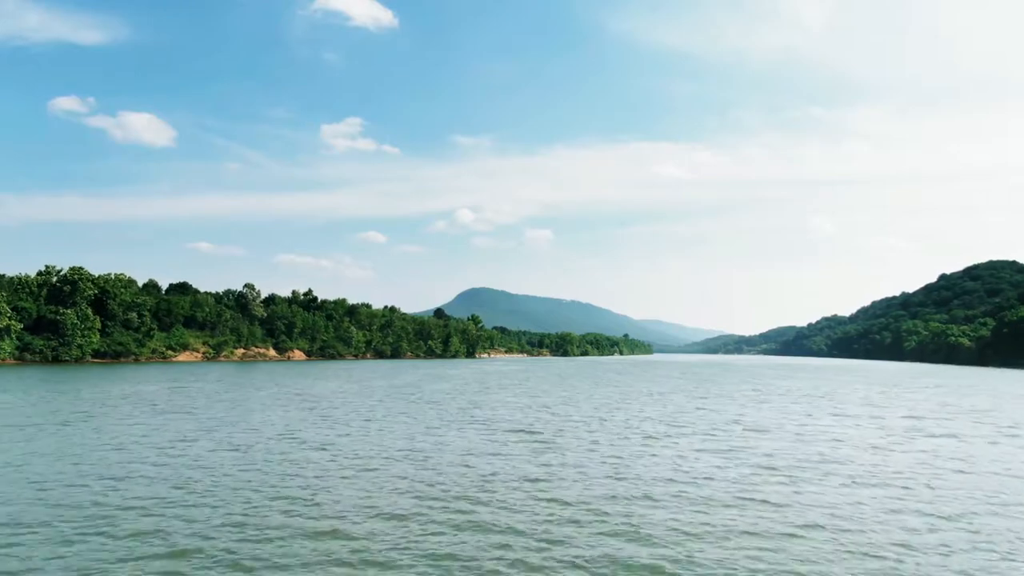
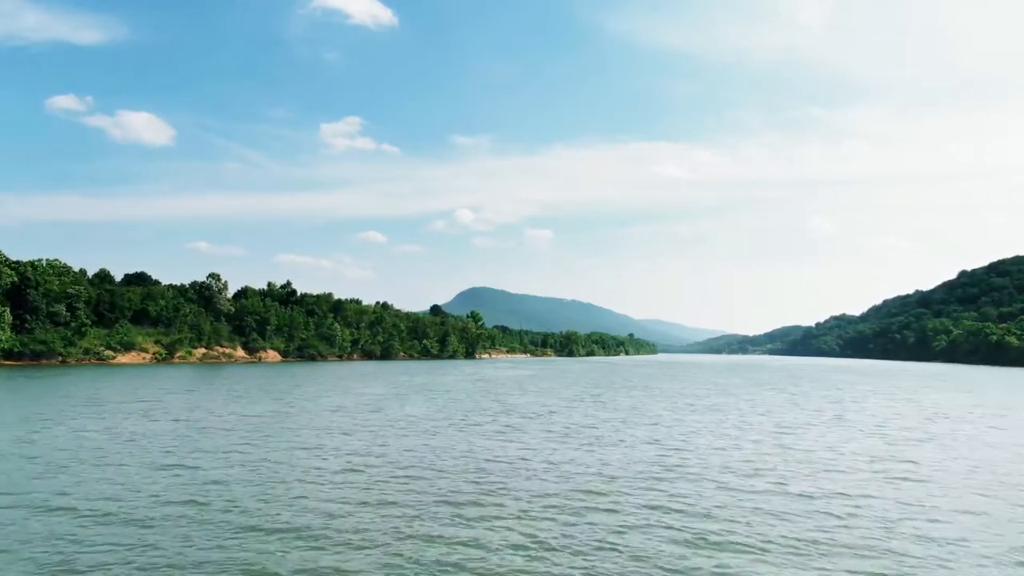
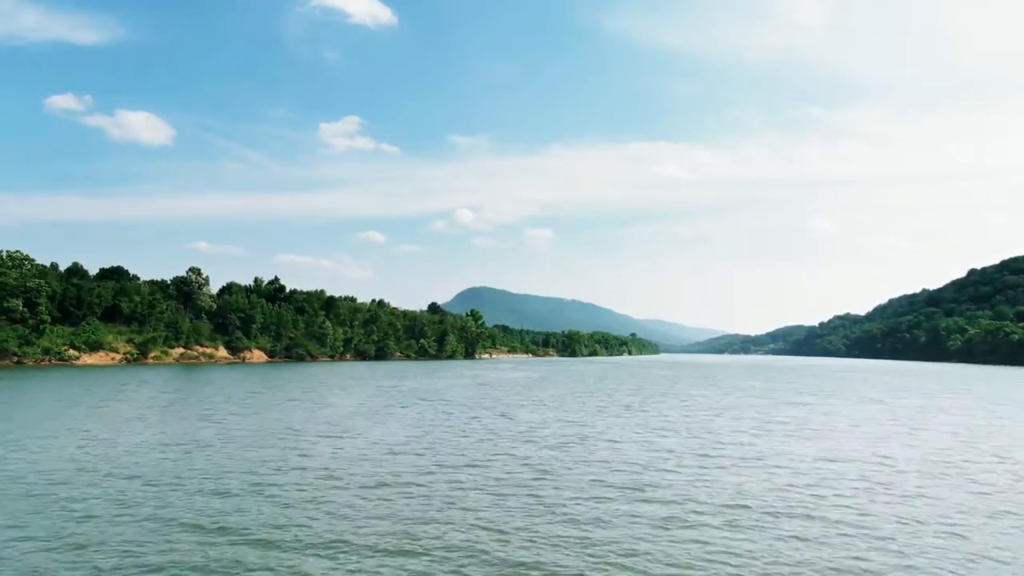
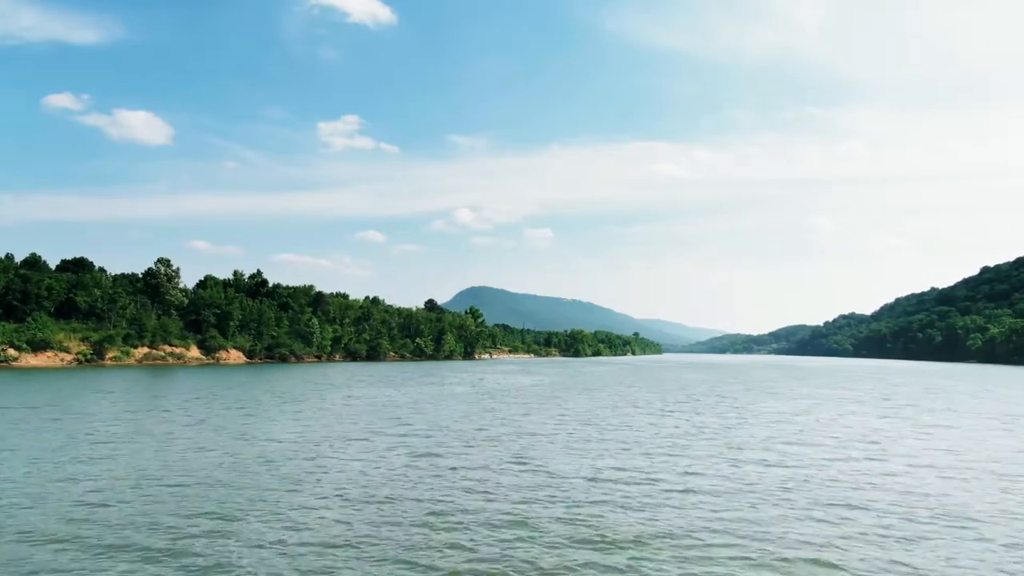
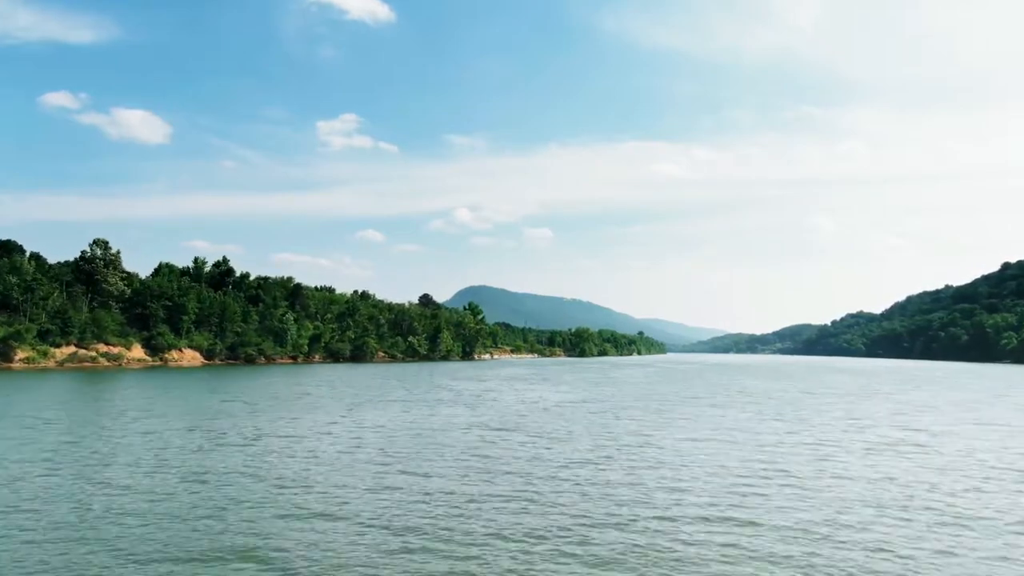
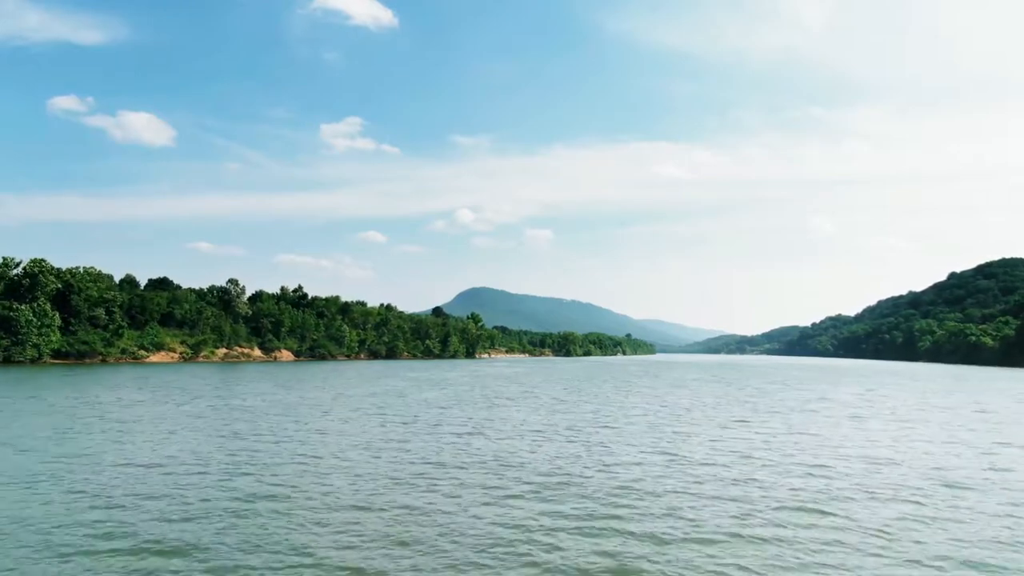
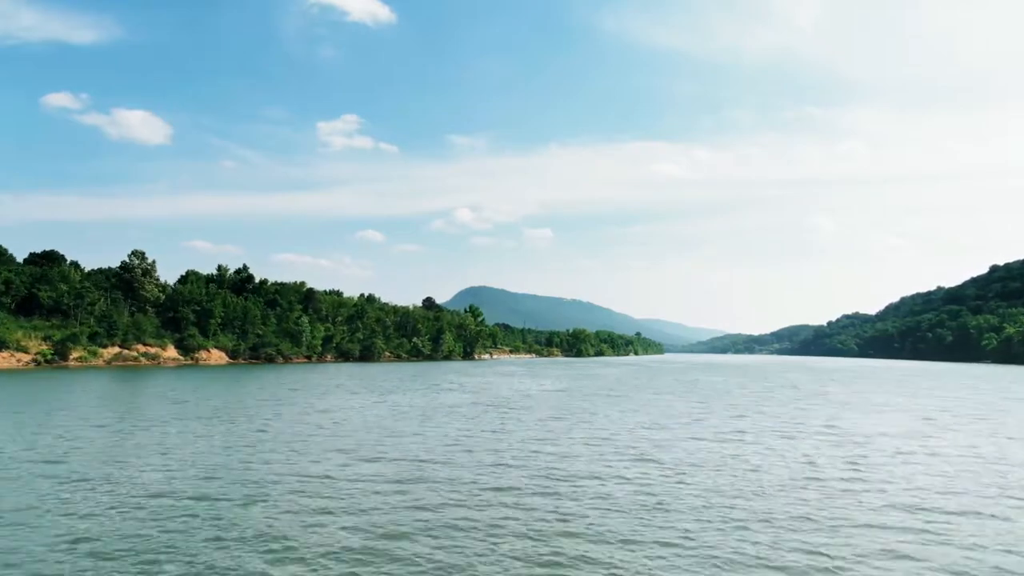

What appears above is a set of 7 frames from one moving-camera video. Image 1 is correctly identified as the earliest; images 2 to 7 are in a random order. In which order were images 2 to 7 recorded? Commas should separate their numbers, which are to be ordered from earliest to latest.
6, 2, 3, 4, 7, 5
